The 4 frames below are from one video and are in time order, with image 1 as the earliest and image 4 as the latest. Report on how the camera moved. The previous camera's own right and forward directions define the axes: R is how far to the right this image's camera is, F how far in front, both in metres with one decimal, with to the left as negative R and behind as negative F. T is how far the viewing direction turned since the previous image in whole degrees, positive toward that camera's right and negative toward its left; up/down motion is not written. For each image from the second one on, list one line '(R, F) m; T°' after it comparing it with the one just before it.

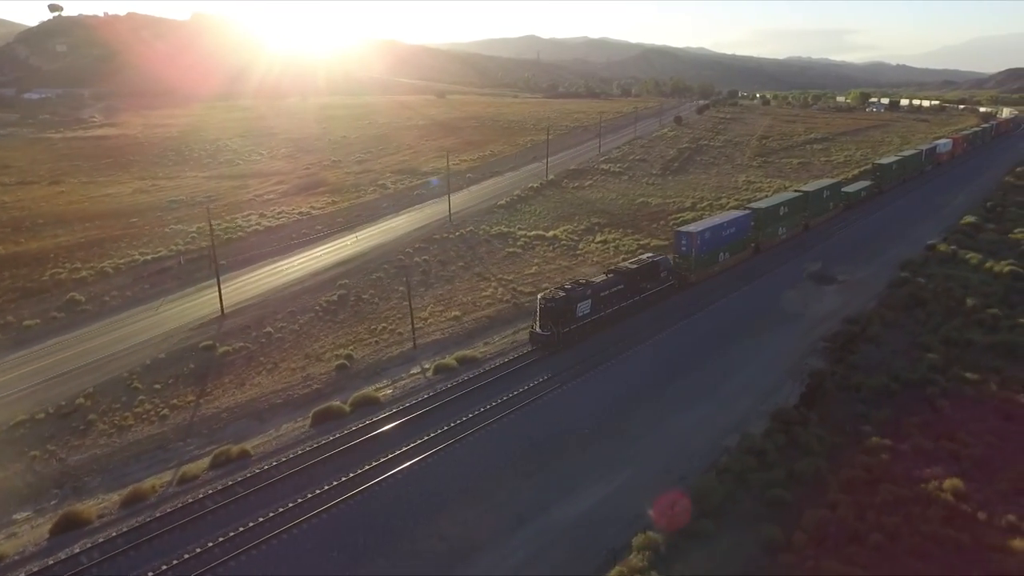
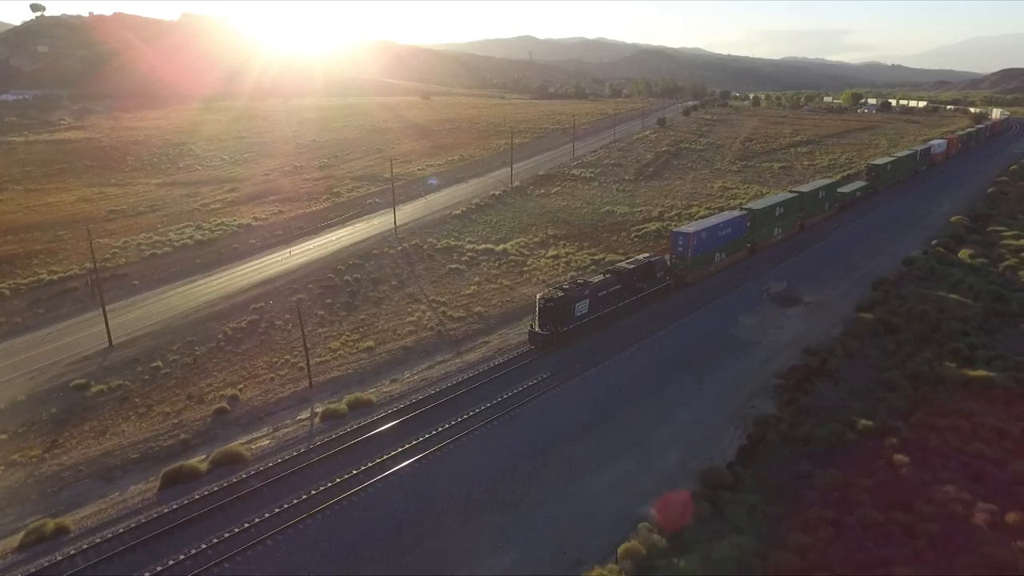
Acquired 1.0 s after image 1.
(+3.6, +4.0) m; 0°
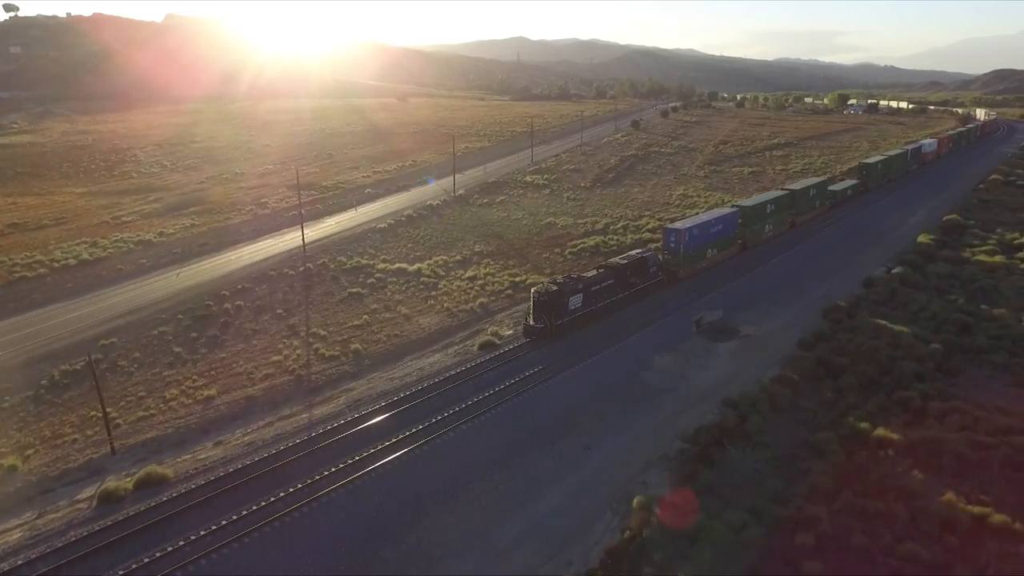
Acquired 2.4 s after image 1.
(+5.0, +5.4) m; 0°
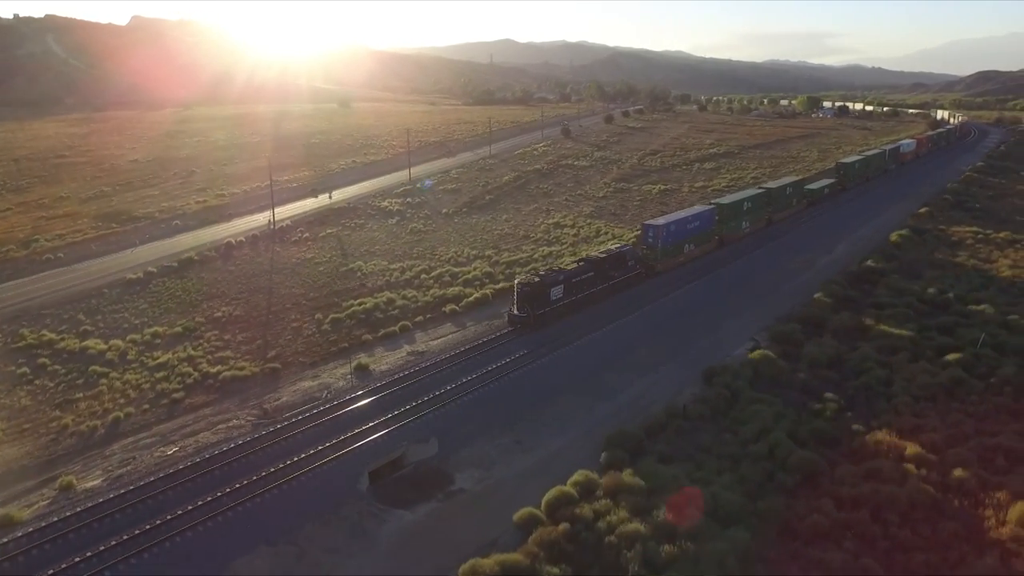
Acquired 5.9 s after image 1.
(+11.9, +12.4) m; 0°
